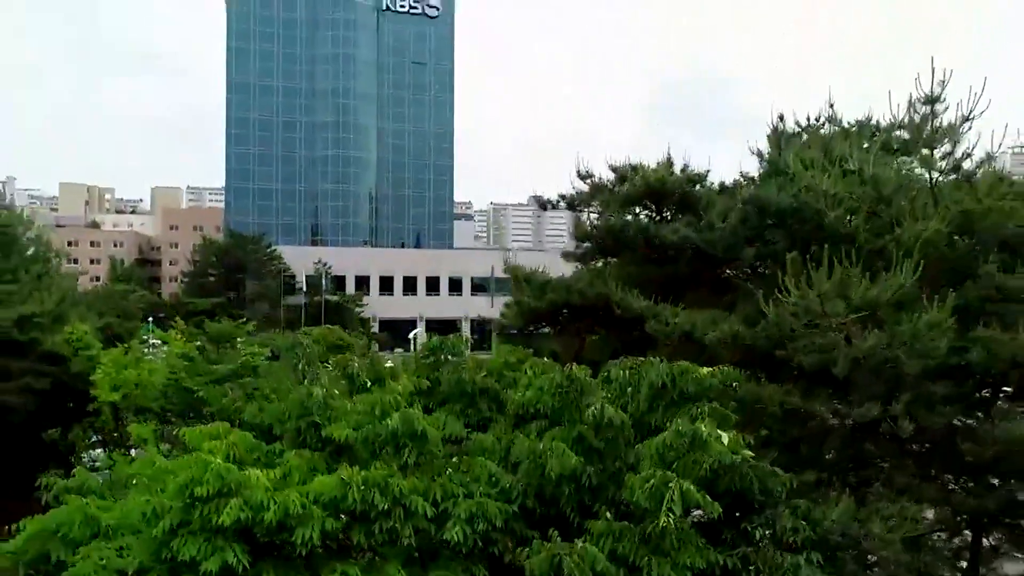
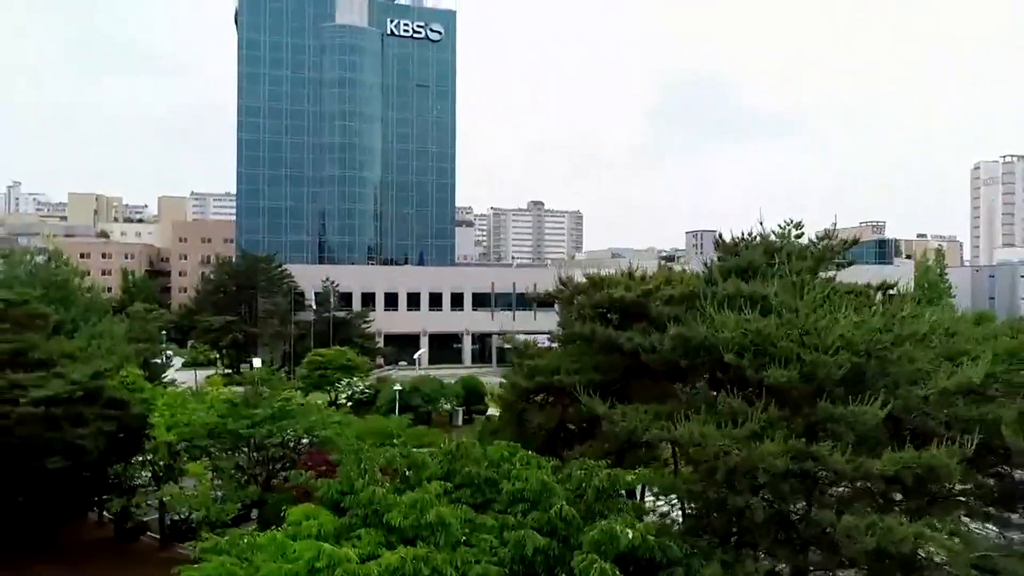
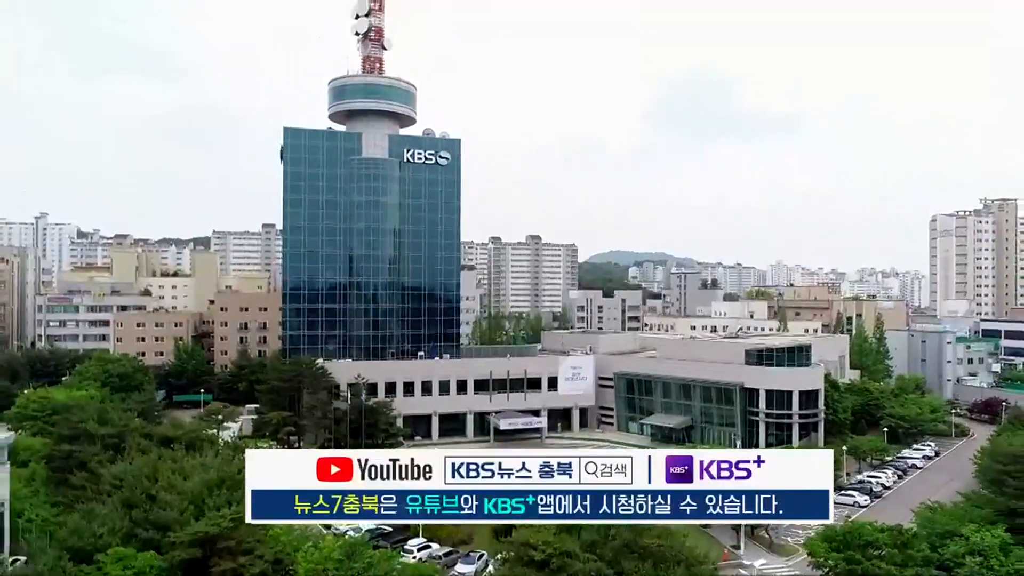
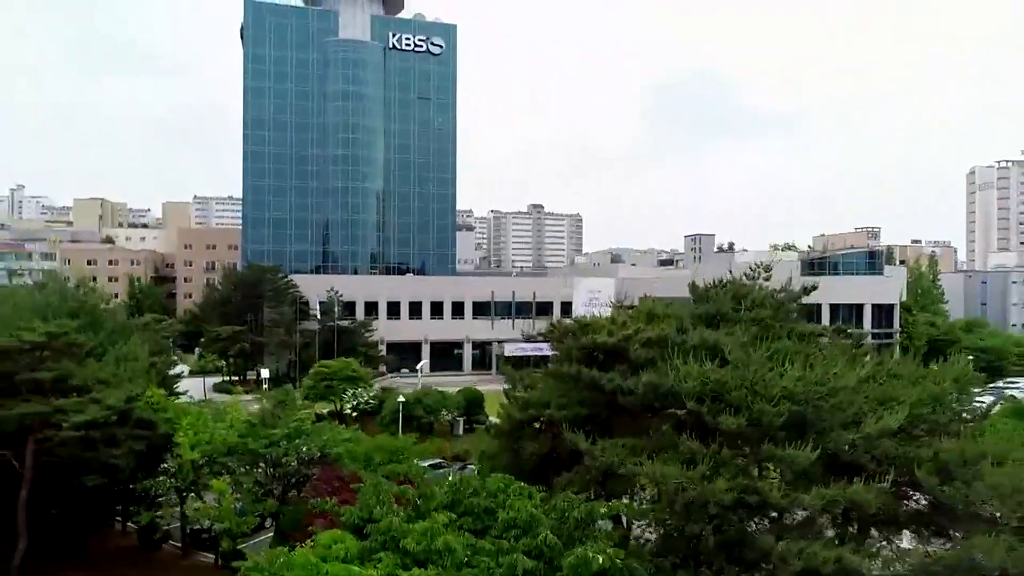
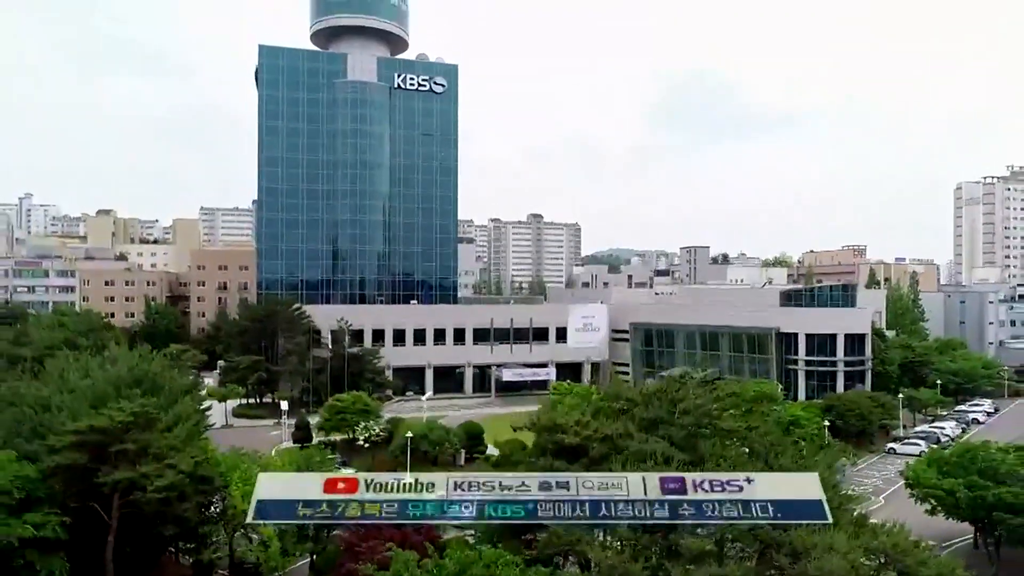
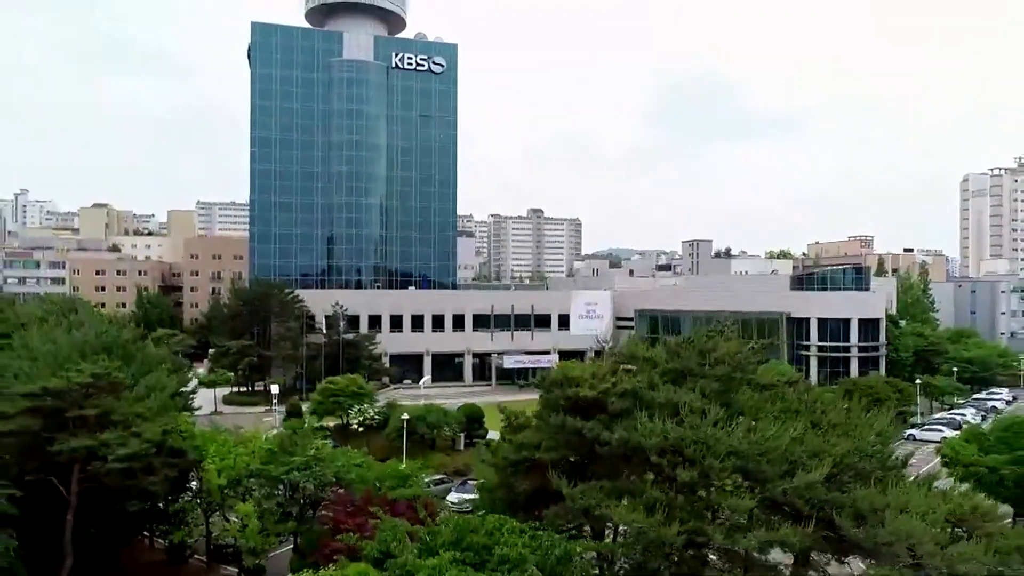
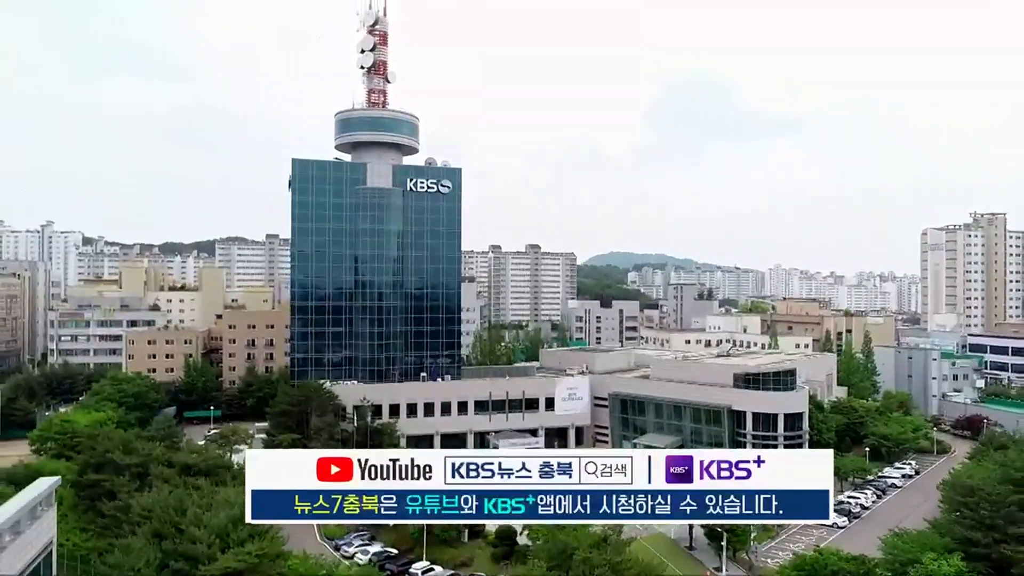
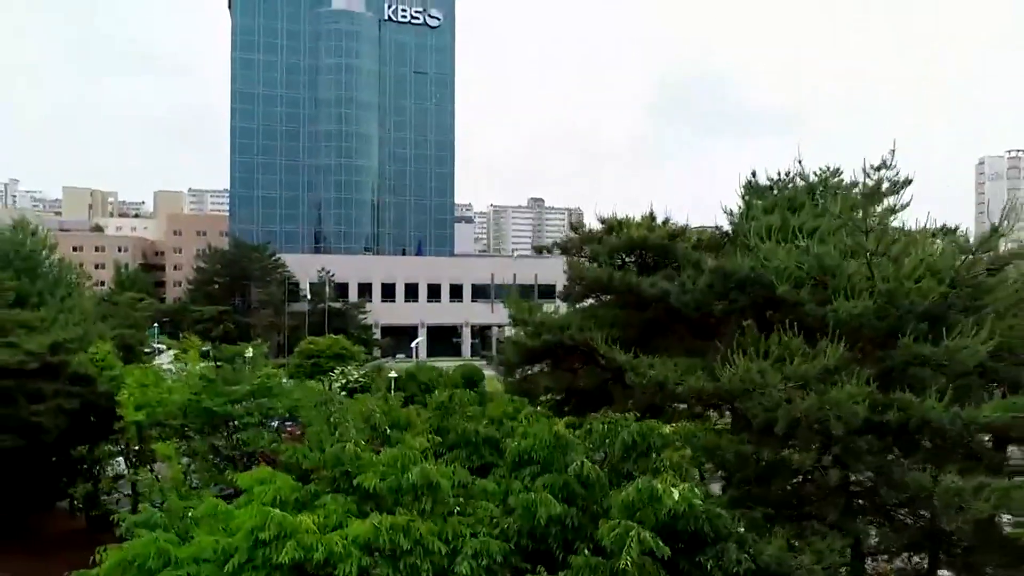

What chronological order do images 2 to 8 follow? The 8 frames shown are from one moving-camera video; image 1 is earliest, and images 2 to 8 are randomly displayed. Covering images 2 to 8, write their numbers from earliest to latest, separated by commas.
8, 2, 4, 6, 5, 3, 7
